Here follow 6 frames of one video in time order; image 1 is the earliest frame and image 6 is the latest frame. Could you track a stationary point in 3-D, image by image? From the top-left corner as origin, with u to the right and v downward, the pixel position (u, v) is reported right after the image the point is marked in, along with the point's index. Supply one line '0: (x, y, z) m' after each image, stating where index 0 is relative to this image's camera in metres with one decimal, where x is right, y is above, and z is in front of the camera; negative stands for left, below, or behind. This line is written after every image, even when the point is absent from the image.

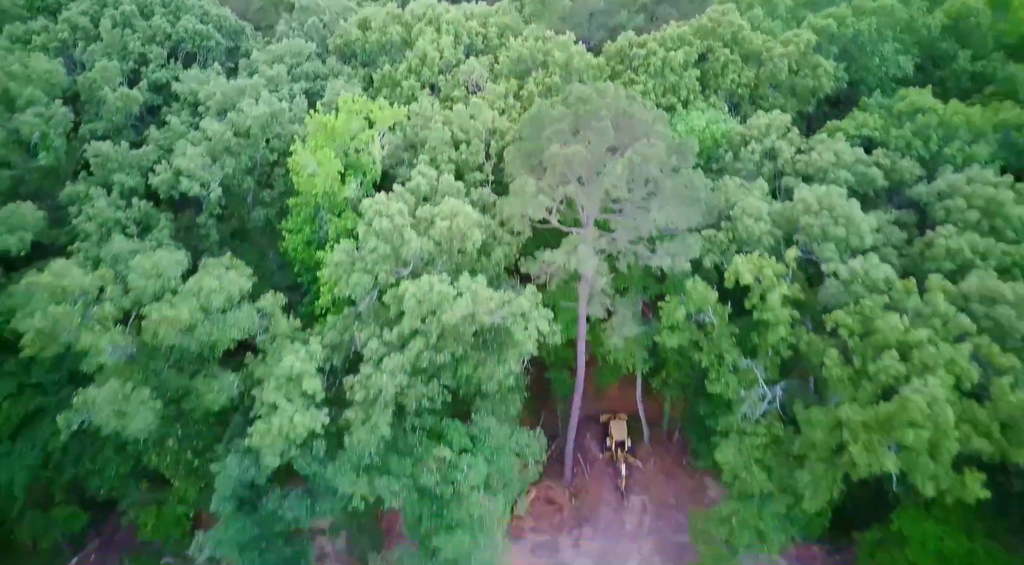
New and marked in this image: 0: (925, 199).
0: (+11.7, +2.4, +18.4) m
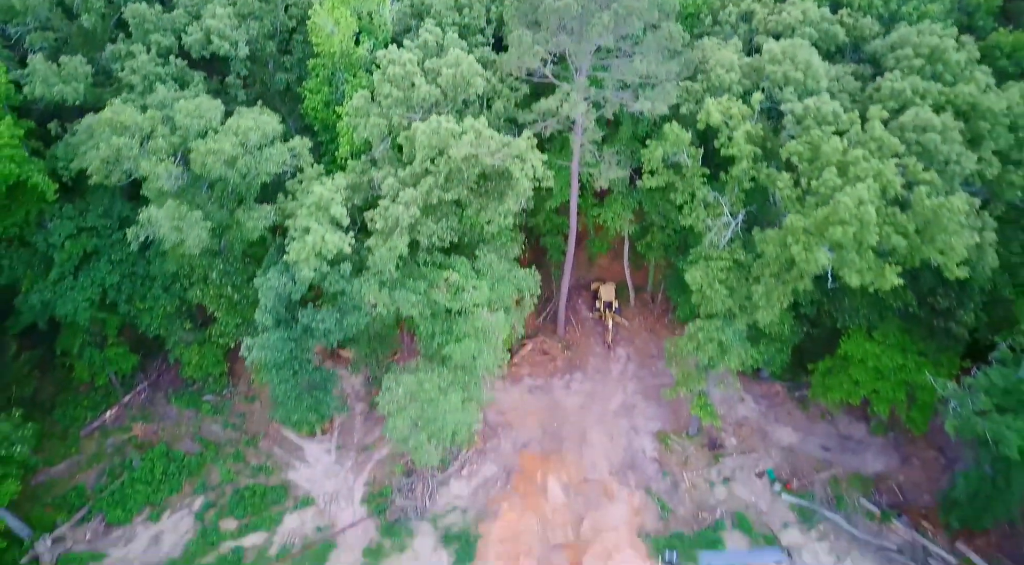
0: (+11.7, +7.3, +20.6) m
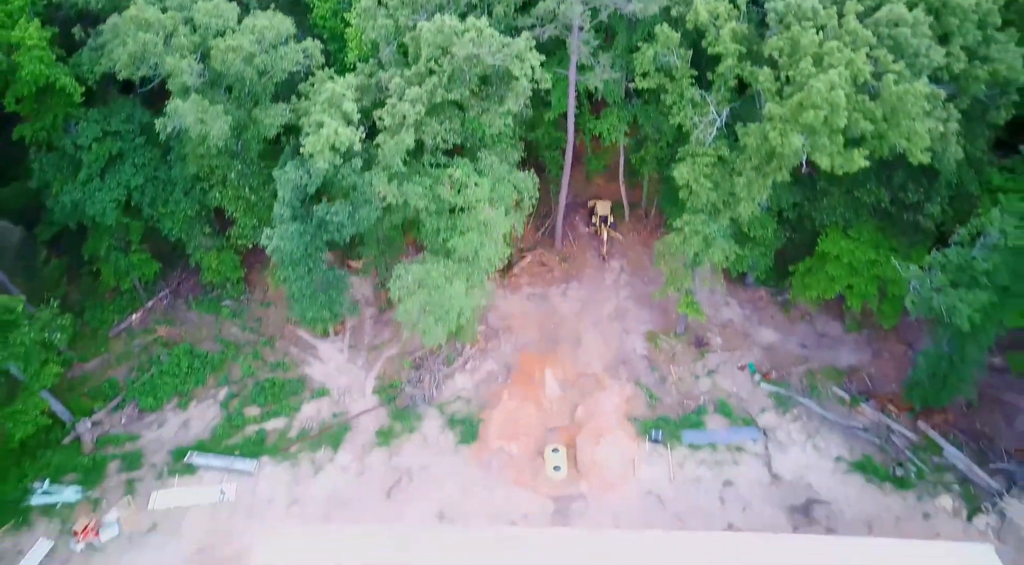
0: (+11.6, +11.0, +21.6) m
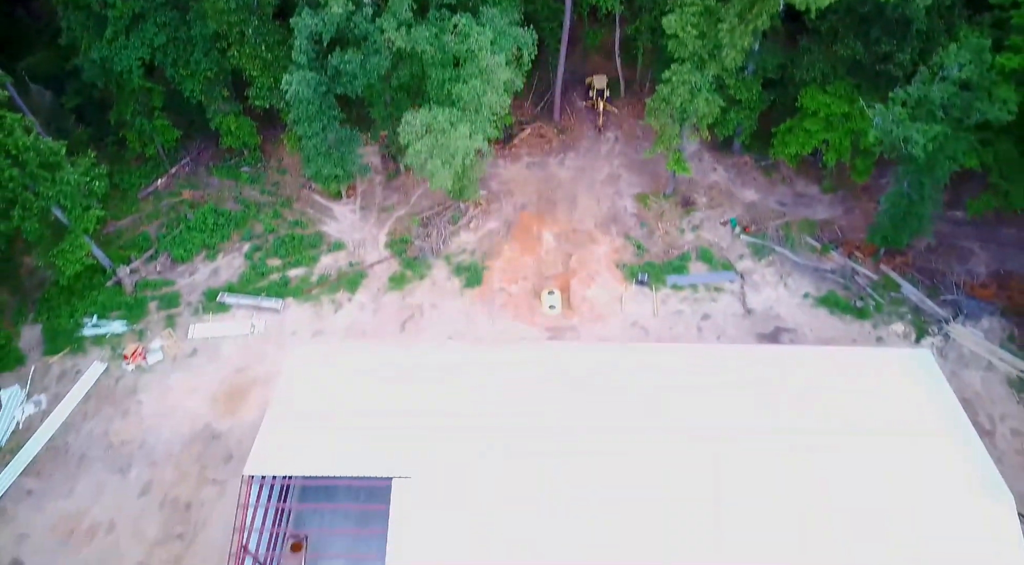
0: (+11.6, +16.7, +22.5) m
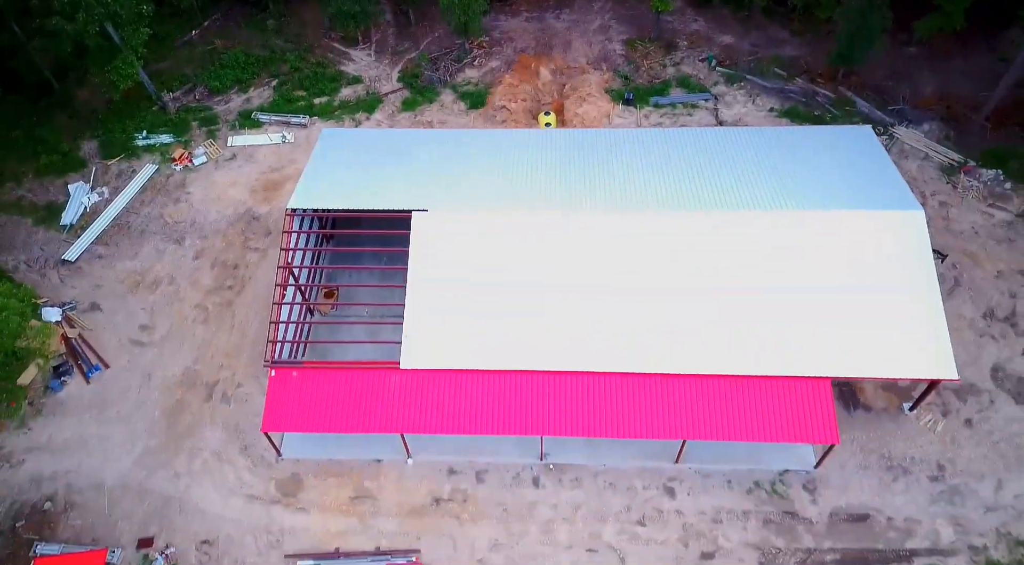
0: (+11.6, +25.2, +25.3) m
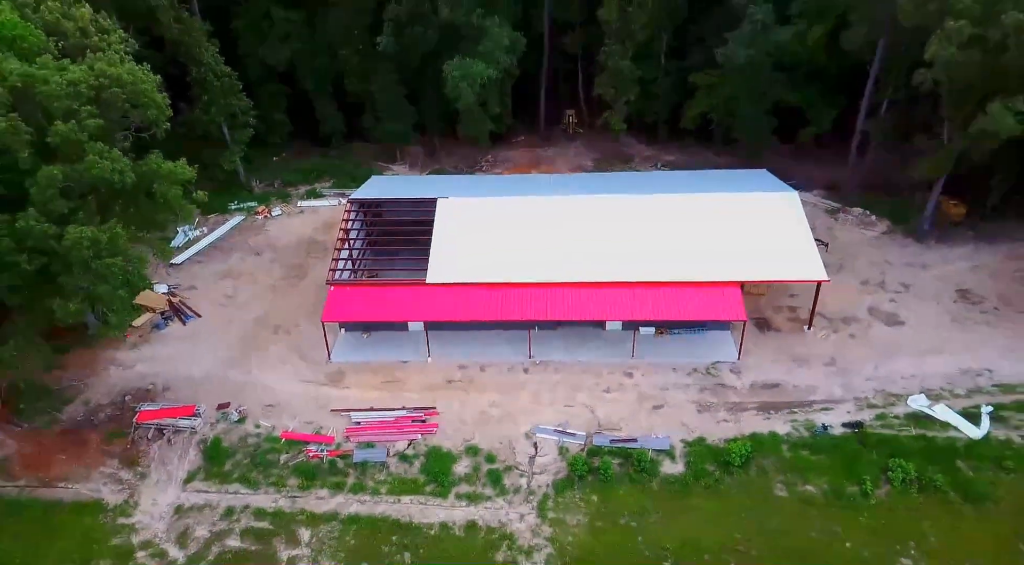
0: (+11.5, +24.2, +43.1) m
